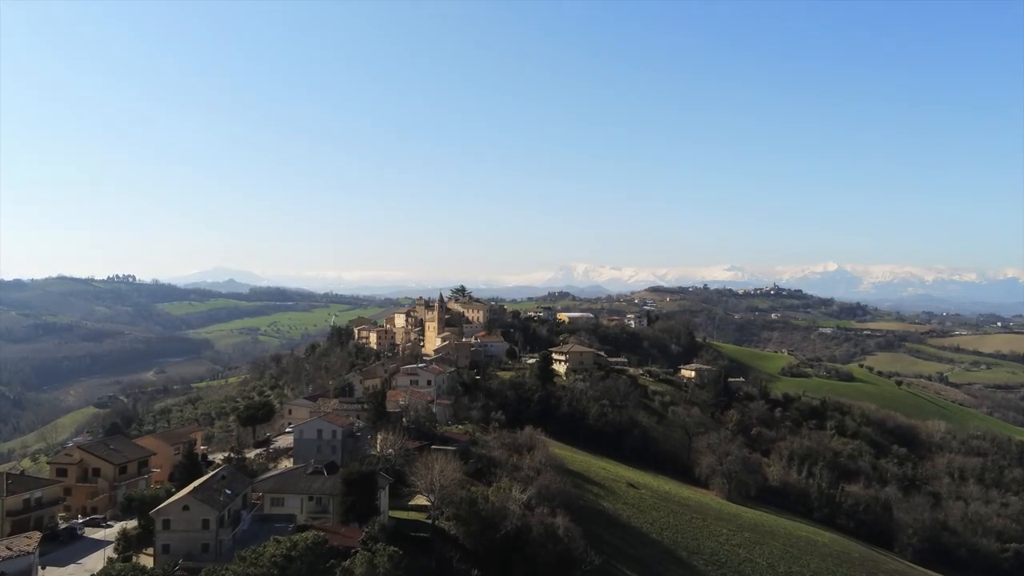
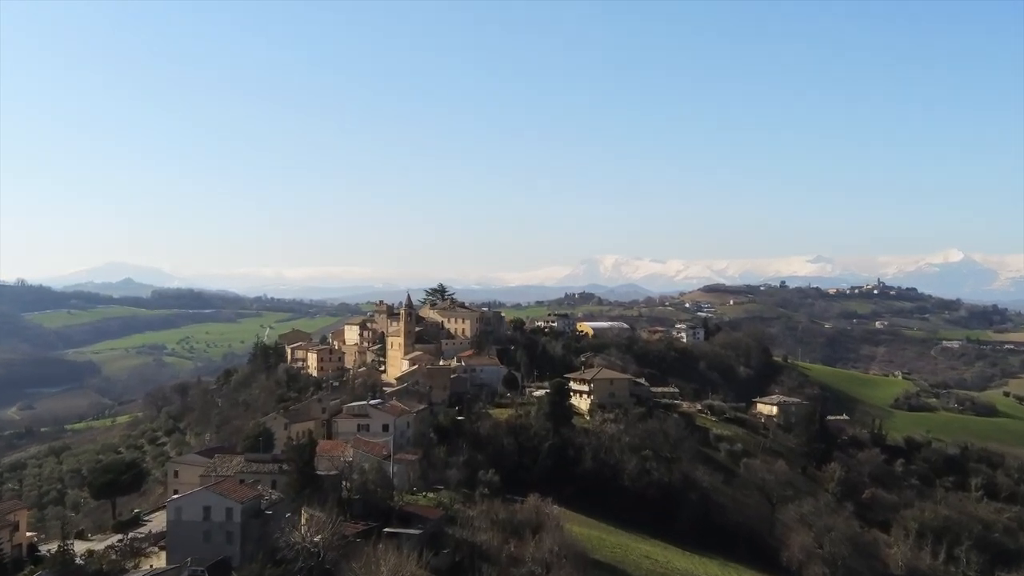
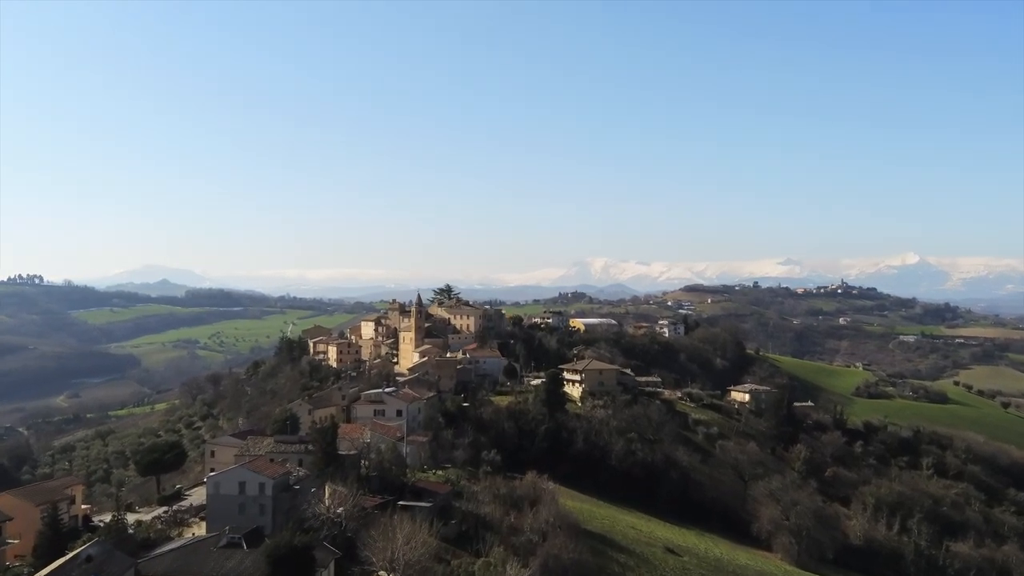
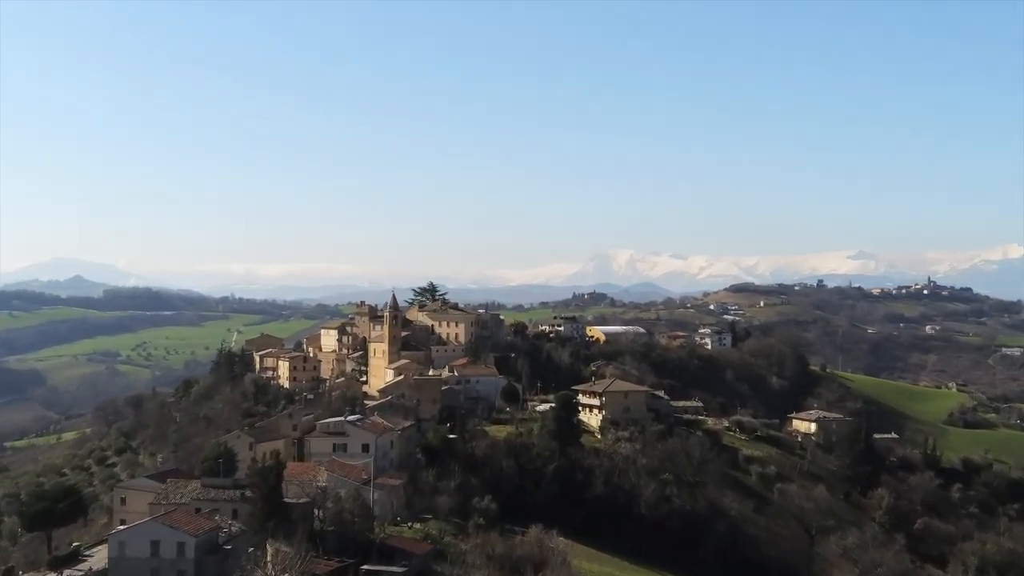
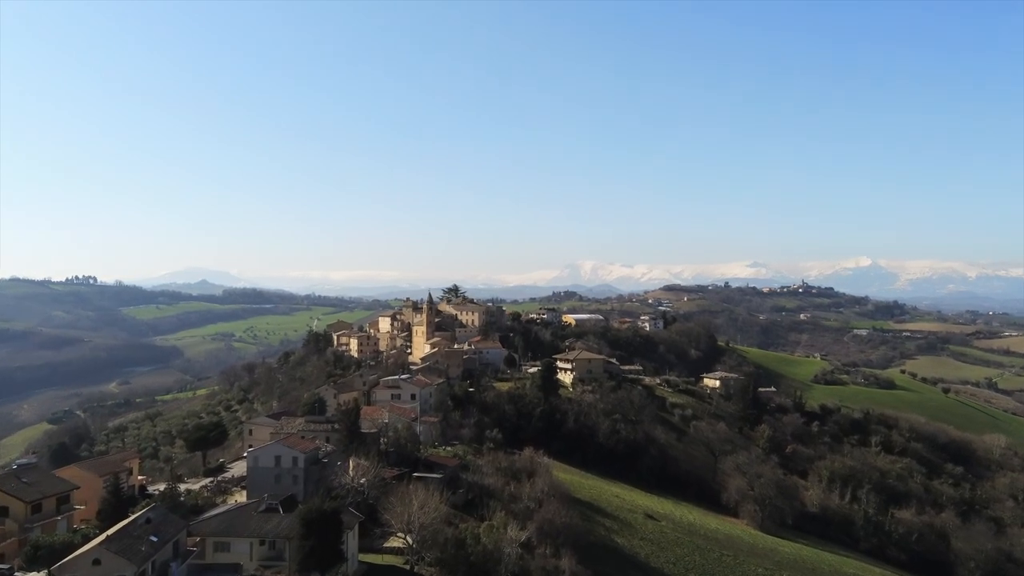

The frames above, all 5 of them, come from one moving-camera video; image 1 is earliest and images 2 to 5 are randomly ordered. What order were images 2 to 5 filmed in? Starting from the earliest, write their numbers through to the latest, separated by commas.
5, 3, 2, 4
